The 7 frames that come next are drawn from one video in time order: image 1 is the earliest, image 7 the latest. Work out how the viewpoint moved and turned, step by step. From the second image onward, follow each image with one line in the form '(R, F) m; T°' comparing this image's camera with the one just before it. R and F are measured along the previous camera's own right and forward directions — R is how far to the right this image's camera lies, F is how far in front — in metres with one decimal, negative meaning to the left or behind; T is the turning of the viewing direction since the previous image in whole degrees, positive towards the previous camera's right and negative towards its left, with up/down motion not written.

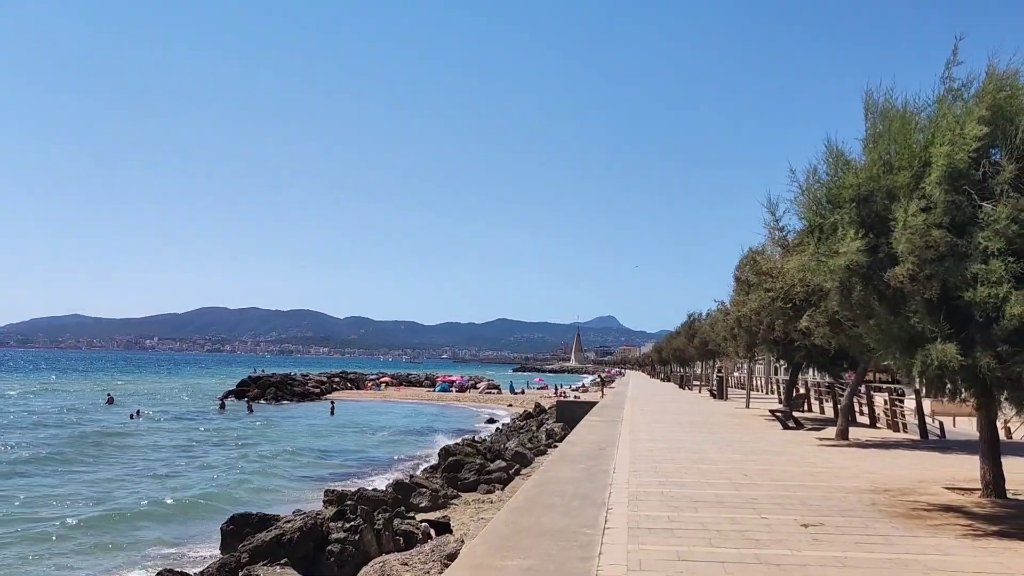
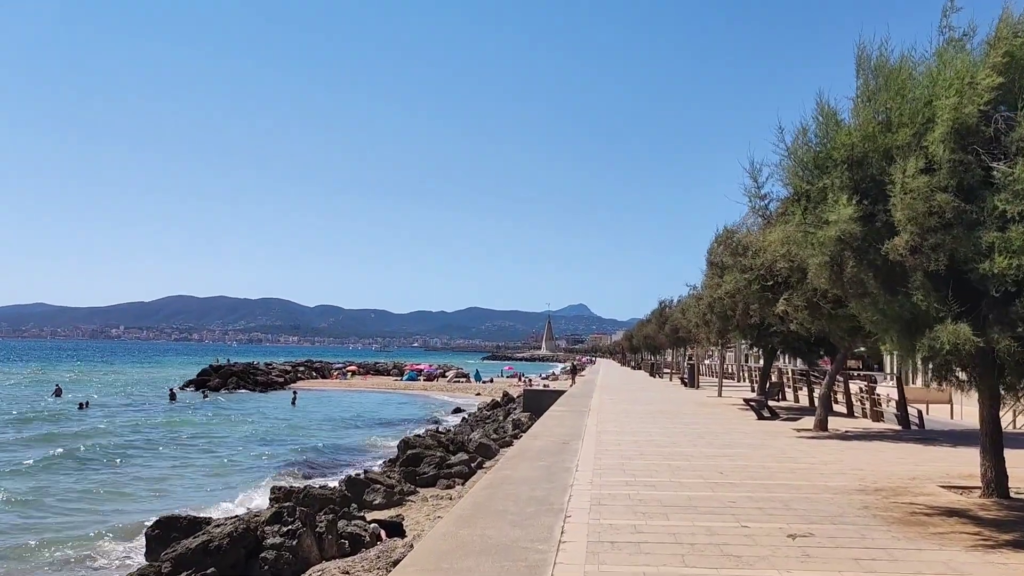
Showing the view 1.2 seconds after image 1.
(+0.2, +1.2) m; +2°
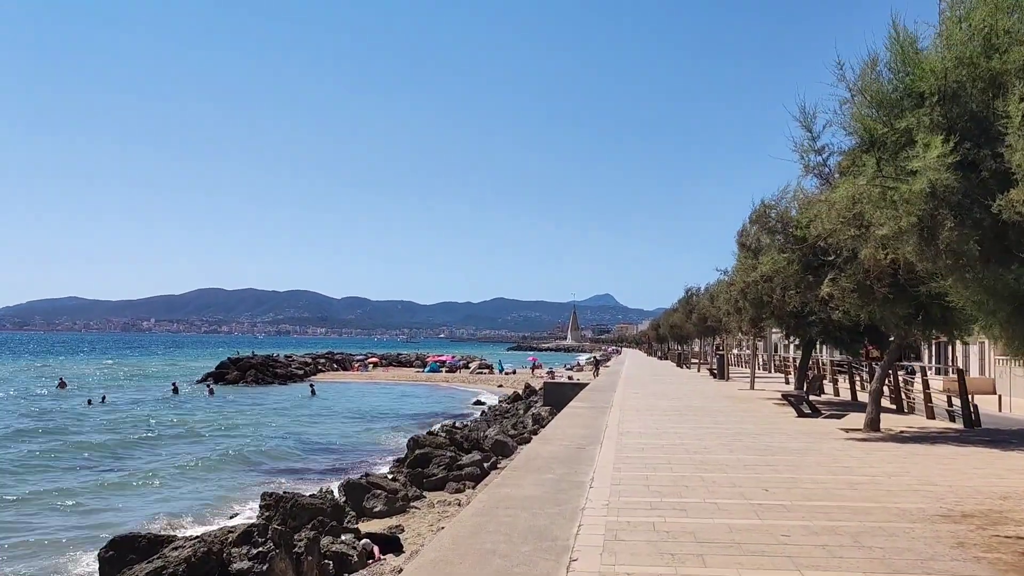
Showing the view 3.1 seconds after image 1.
(+0.3, +1.8) m; -2°
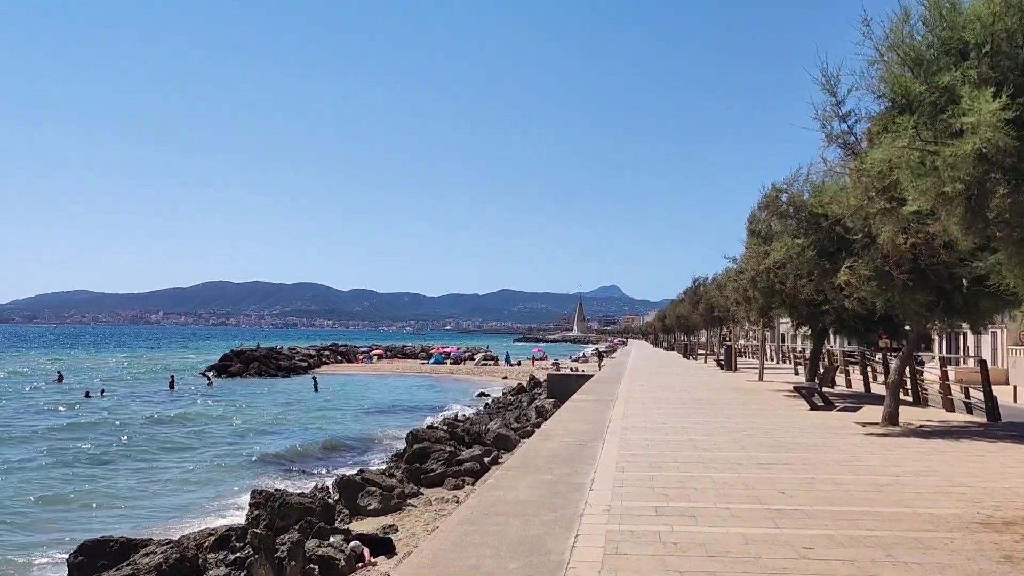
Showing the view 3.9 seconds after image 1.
(+0.1, +0.7) m; 0°
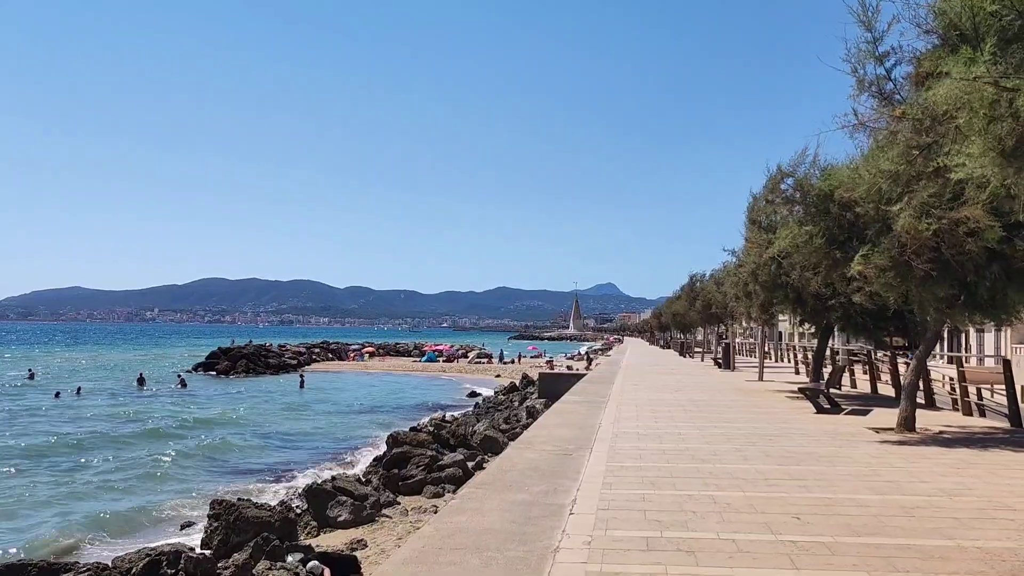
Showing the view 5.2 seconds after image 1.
(+0.2, +1.3) m; 0°
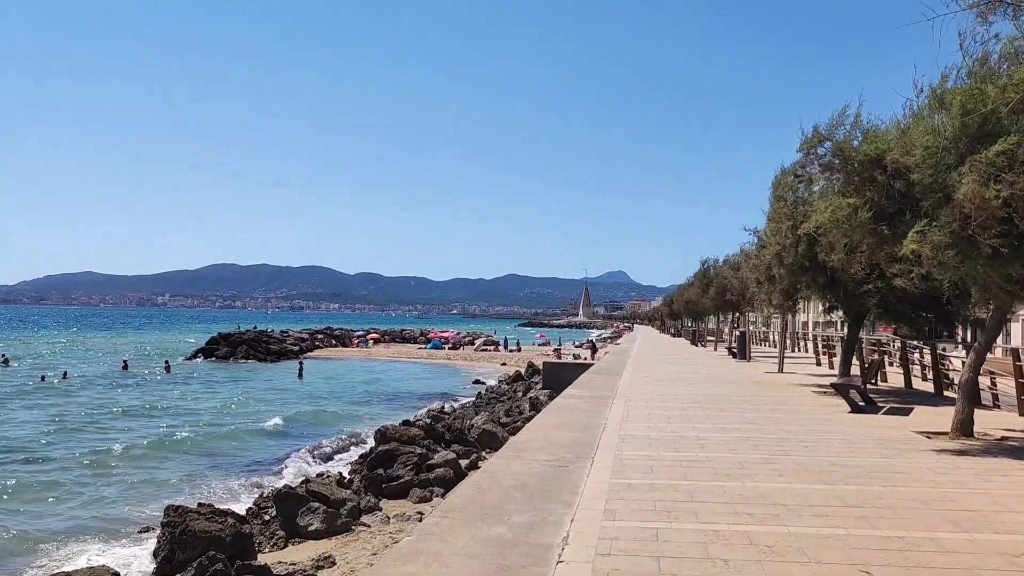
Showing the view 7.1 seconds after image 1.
(+0.2, +1.8) m; -1°
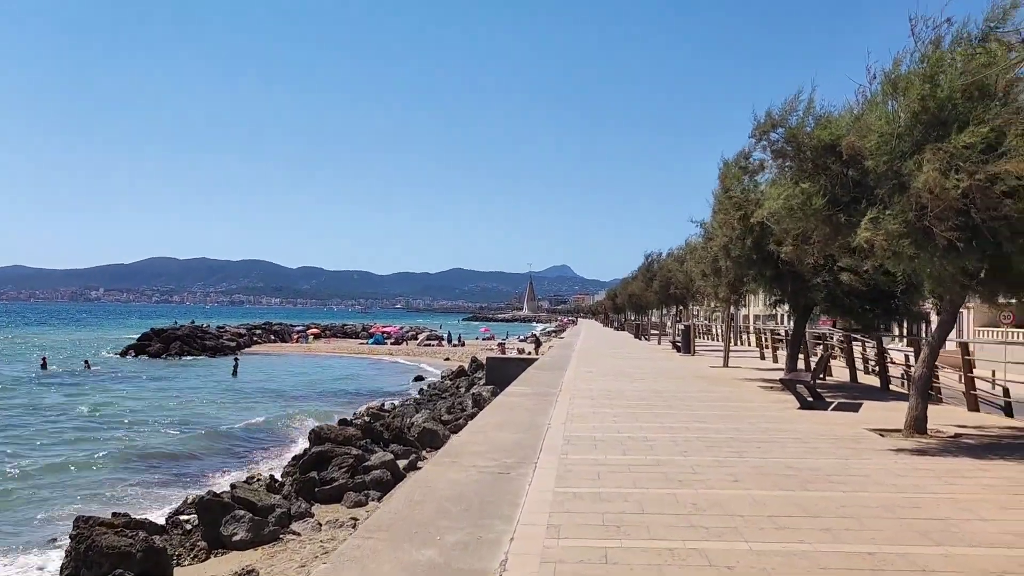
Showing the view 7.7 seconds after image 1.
(+0.1, +0.7) m; +4°
